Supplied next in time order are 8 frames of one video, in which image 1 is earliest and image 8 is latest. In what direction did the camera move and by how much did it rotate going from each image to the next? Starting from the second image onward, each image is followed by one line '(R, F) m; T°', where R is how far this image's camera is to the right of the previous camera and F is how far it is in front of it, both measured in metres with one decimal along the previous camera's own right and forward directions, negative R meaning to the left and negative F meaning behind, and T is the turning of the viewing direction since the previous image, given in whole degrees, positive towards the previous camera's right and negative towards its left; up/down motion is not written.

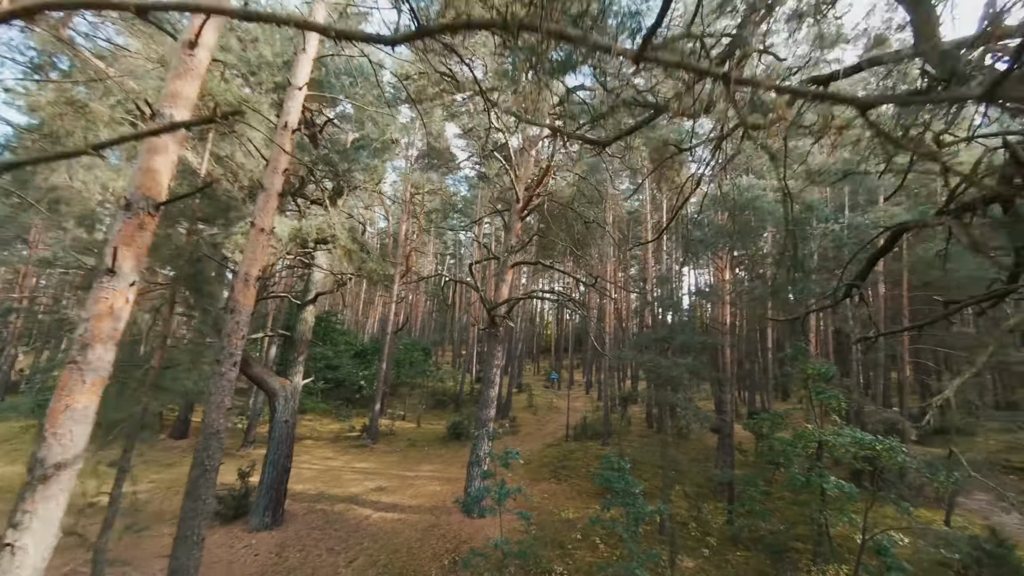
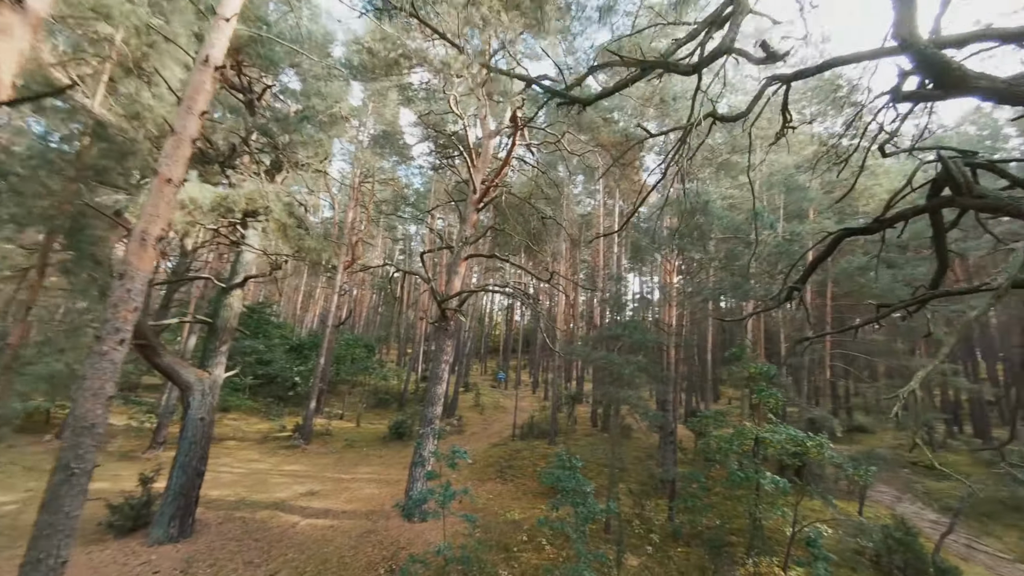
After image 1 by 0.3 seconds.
(-0.1, +0.3) m; +7°
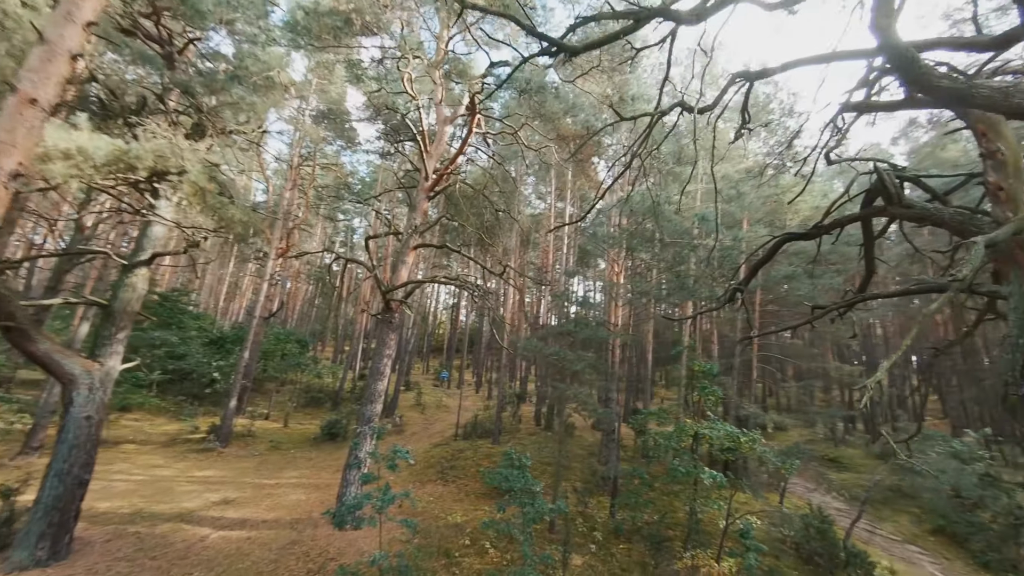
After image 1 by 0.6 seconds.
(-0.1, +0.3) m; +8°
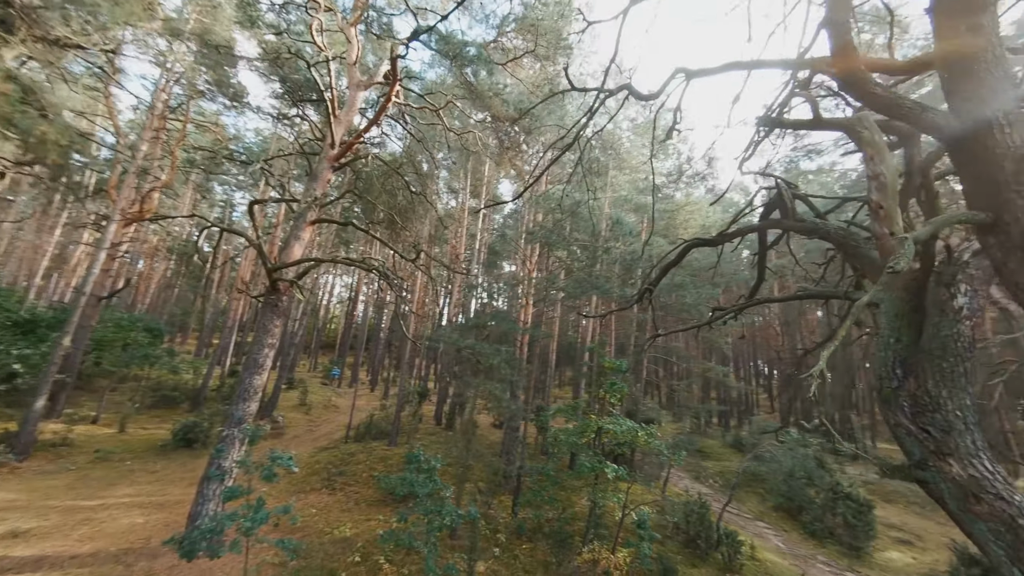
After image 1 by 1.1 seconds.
(-0.2, +0.5) m; +14°
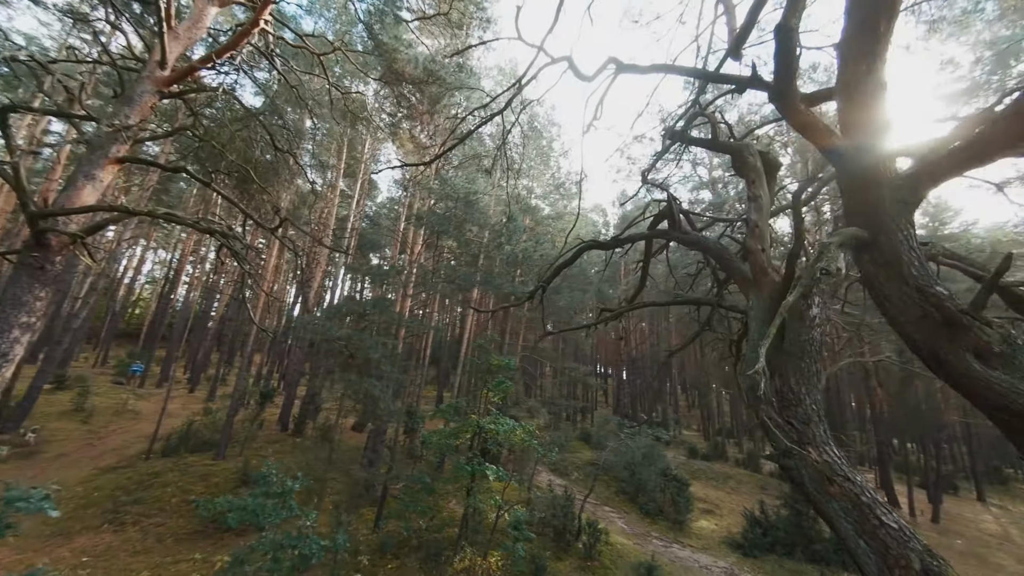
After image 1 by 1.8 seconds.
(-0.3, +0.6) m; +19°
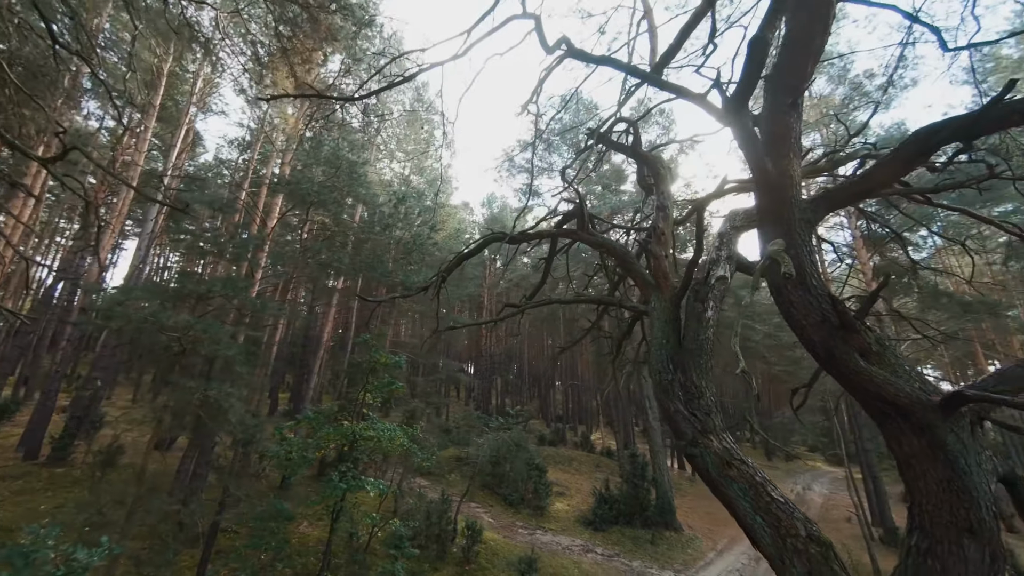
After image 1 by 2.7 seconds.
(-0.6, +0.6) m; +21°
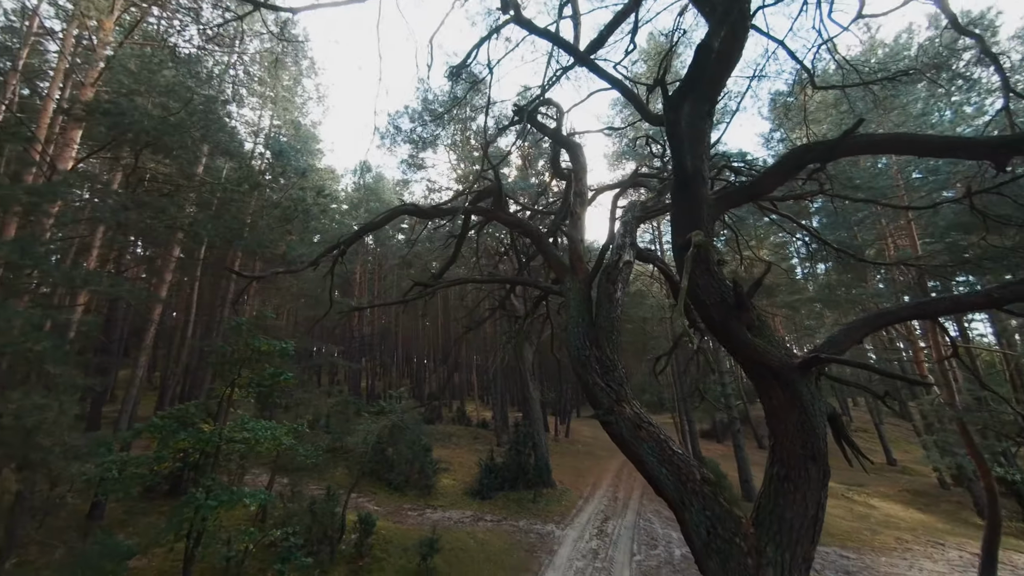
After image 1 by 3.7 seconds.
(-0.6, +0.2) m; +19°
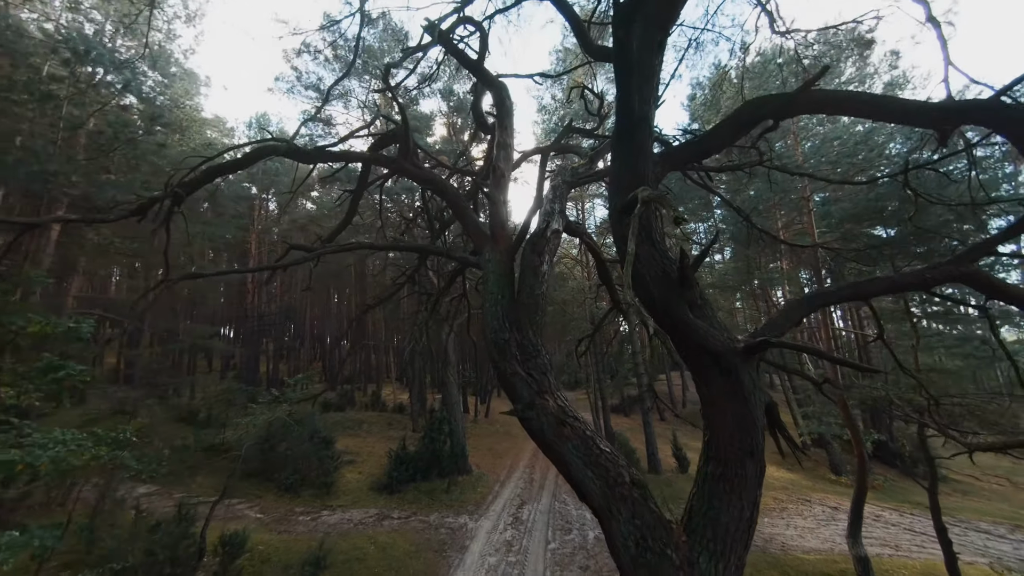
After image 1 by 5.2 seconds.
(+0.2, +0.8) m; +11°
